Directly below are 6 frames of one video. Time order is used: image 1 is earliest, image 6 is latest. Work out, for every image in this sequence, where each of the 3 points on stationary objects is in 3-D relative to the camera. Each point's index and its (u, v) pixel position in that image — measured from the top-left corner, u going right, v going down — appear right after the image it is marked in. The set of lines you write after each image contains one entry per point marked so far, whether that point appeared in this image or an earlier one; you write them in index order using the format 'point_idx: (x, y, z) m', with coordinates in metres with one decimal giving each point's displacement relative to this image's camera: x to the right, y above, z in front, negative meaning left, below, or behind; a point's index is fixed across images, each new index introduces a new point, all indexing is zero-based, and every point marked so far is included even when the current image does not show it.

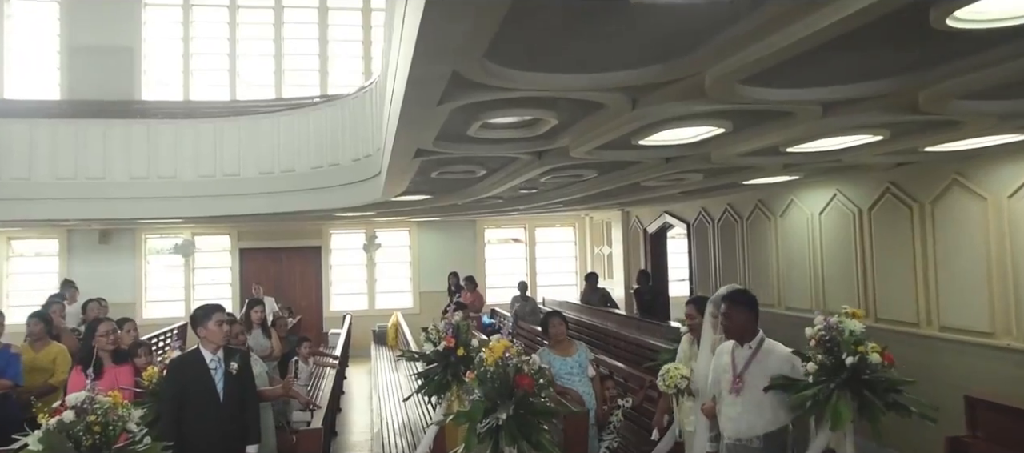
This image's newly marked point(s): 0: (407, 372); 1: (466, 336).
0: (-1.2, -1.7, +8.4) m
1: (-0.3, -0.7, +4.4) m
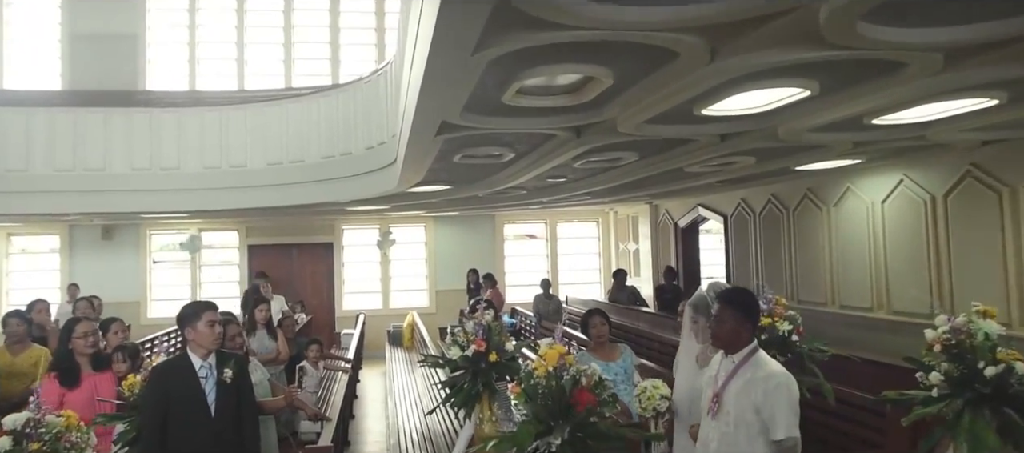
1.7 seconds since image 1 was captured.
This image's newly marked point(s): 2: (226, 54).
0: (-0.9, -1.6, +7.8) m
1: (-0.1, -0.6, +3.8) m
2: (-4.7, +2.8, +12.0) m
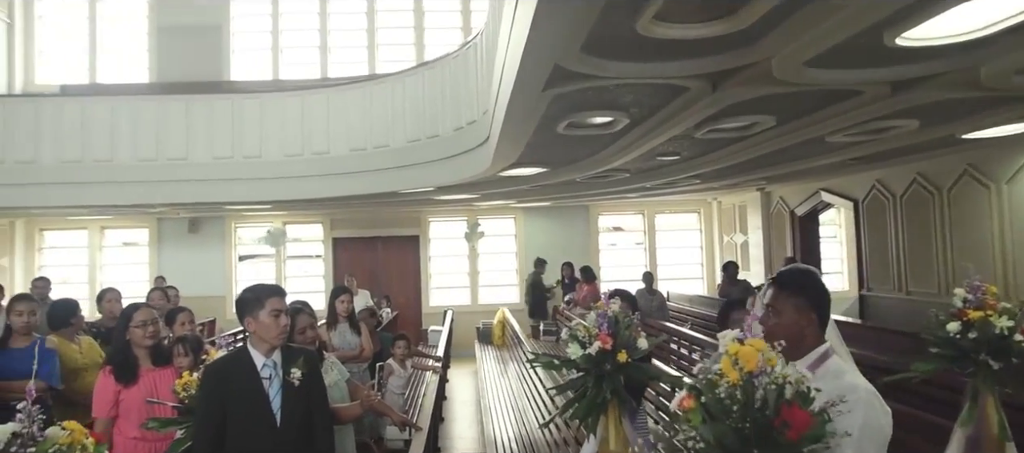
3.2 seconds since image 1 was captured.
0: (+0.1, -1.5, +7.2) m
1: (+0.5, -0.4, +3.0) m
2: (-3.2, +3.0, +11.7) m
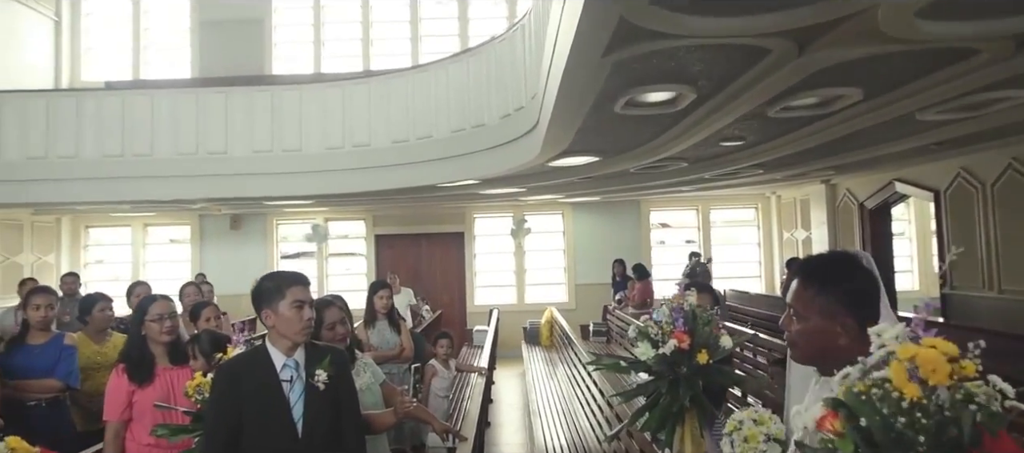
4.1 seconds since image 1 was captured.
0: (+0.5, -1.4, +6.7) m
1: (+0.7, -0.4, +2.6) m
2: (-2.5, +3.0, +11.5) m
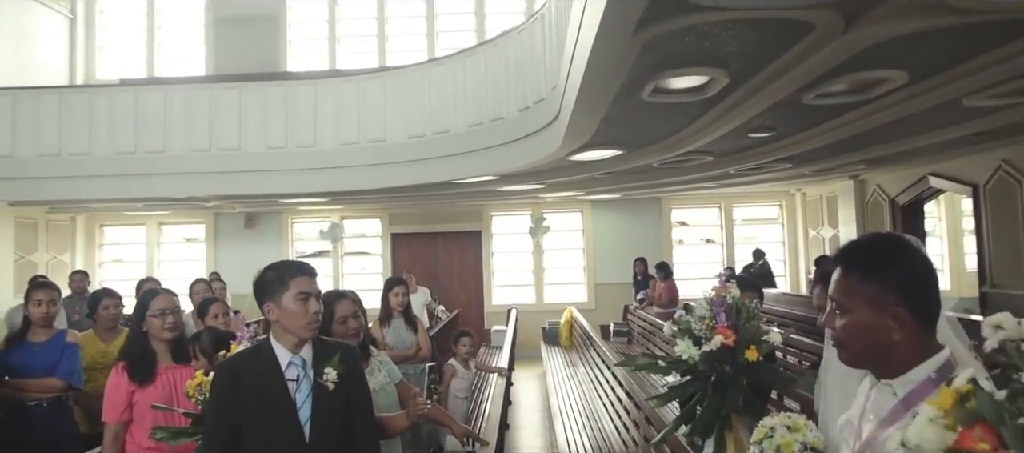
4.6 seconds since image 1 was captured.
0: (+0.7, -1.4, +6.5) m
1: (+0.8, -0.3, +2.3) m
2: (-2.2, +3.0, +11.3) m
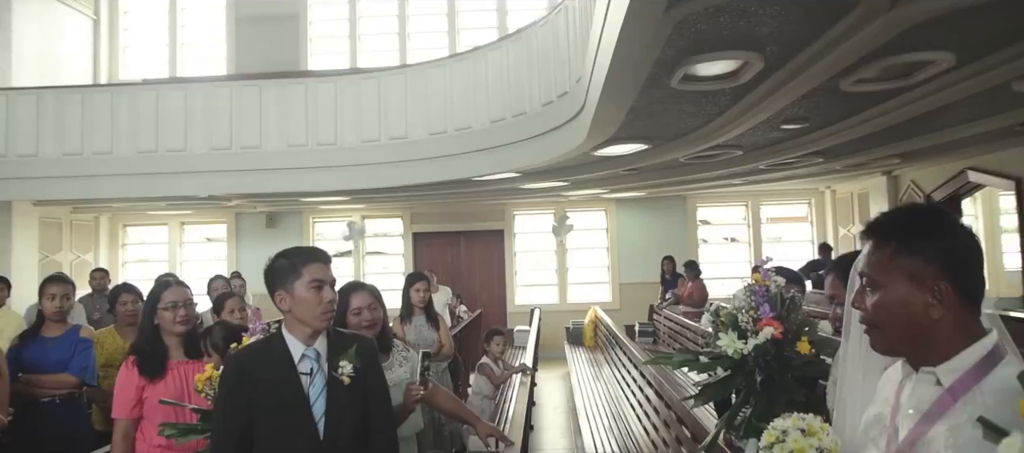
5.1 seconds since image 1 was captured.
0: (+0.9, -1.3, +6.3) m
1: (+0.9, -0.3, +2.2) m
2: (-1.9, +3.0, +11.2) m
